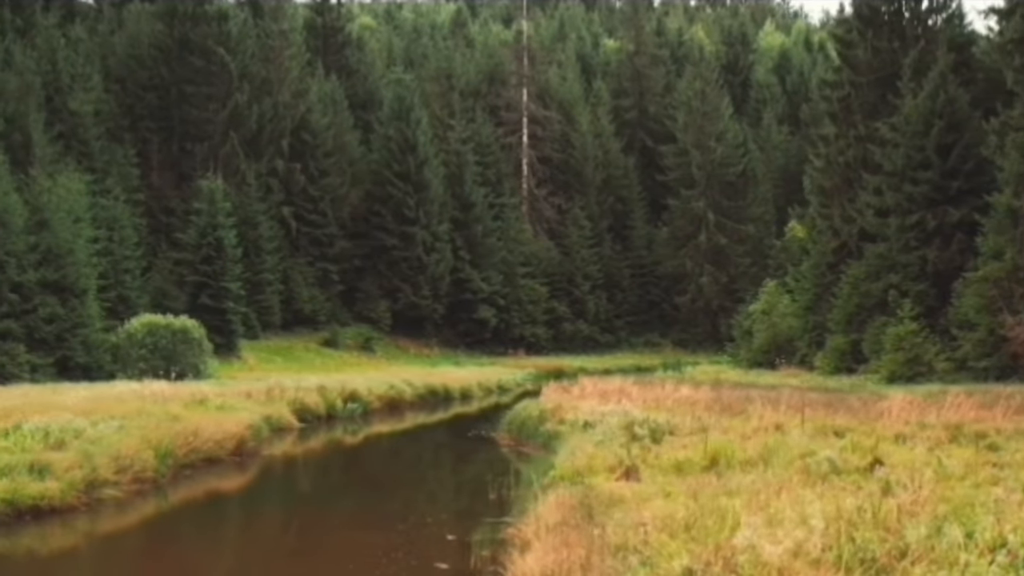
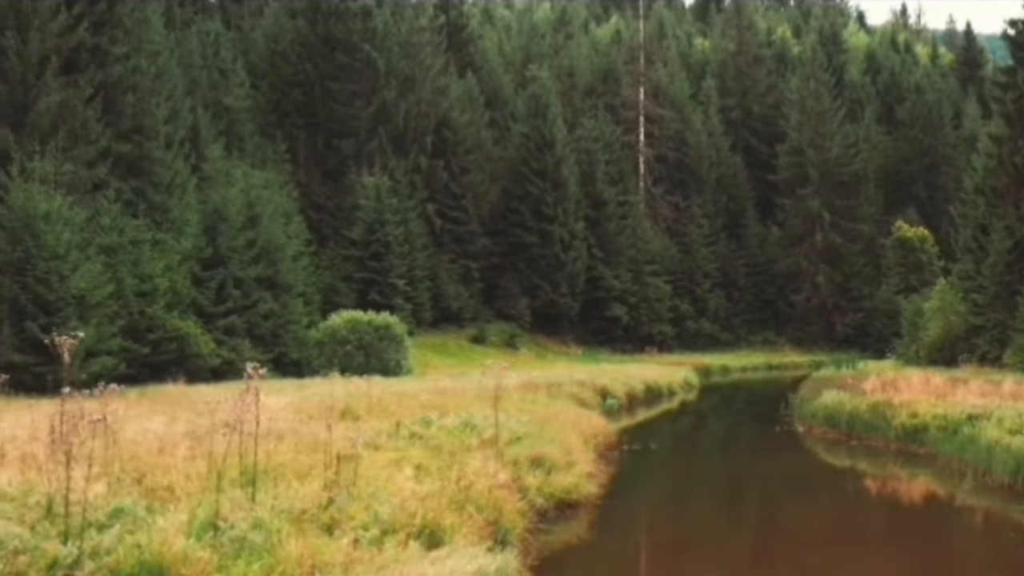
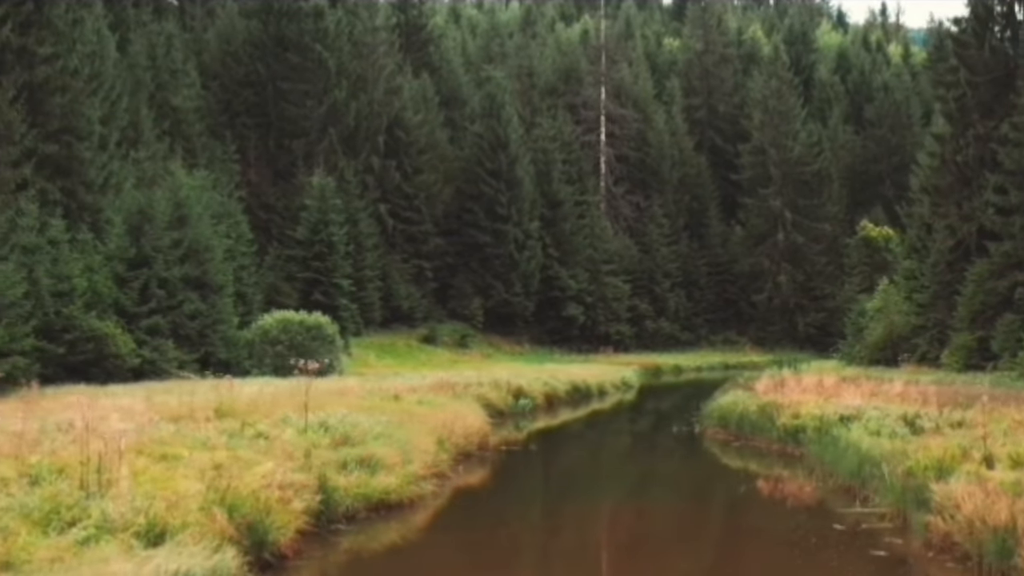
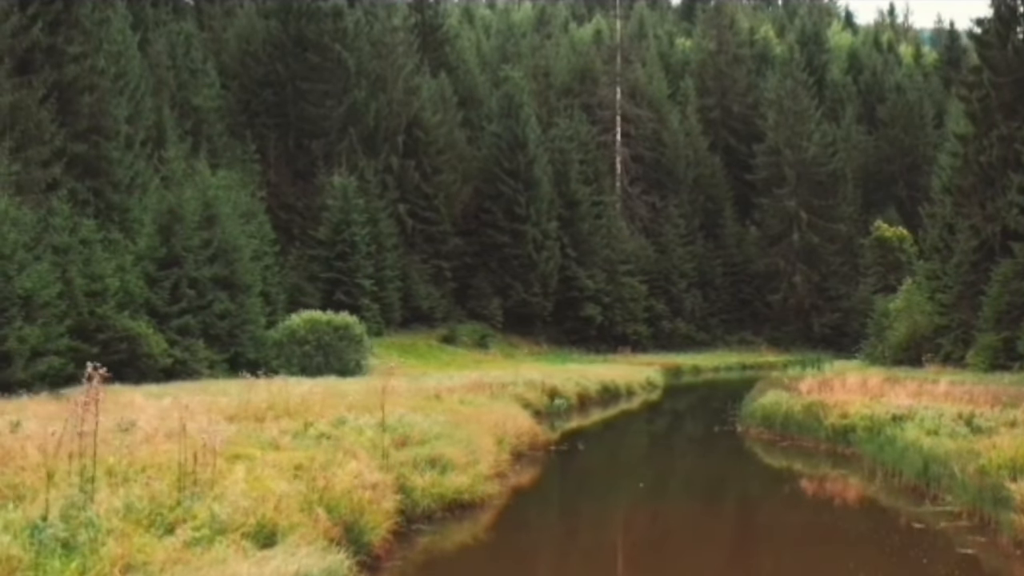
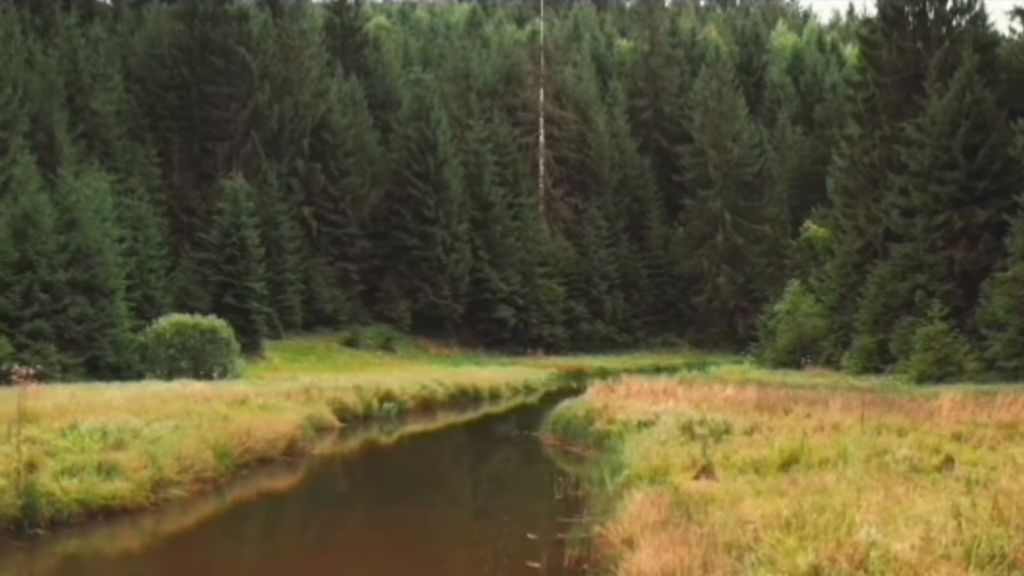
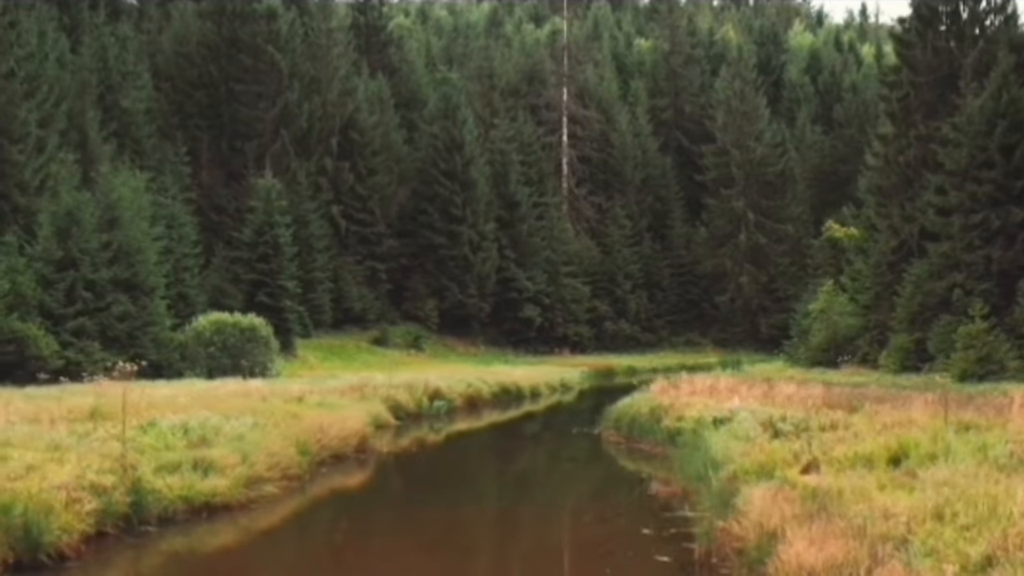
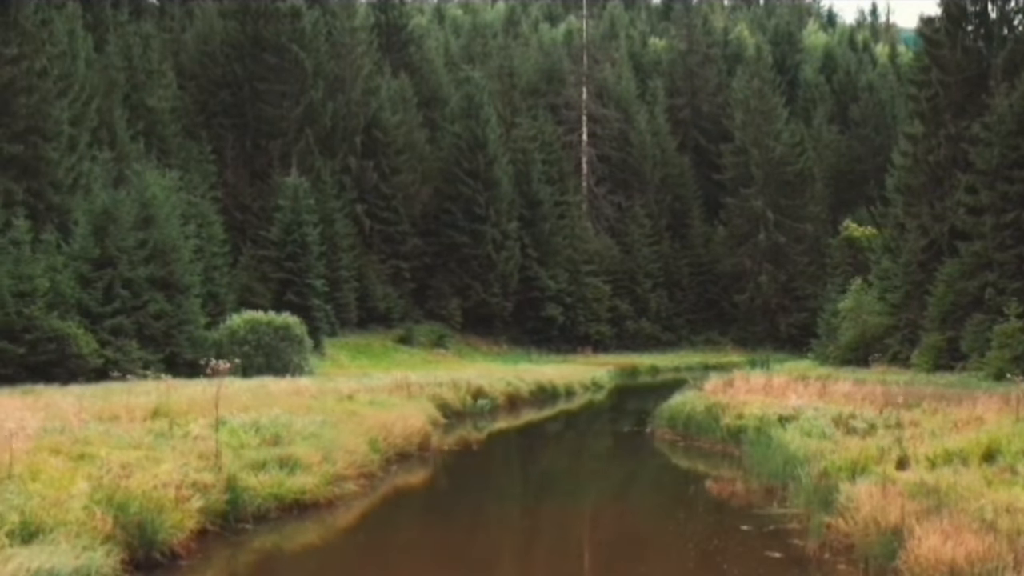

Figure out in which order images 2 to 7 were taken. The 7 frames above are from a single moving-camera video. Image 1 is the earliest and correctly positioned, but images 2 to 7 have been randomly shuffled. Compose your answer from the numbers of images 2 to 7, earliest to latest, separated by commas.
5, 6, 7, 3, 4, 2
